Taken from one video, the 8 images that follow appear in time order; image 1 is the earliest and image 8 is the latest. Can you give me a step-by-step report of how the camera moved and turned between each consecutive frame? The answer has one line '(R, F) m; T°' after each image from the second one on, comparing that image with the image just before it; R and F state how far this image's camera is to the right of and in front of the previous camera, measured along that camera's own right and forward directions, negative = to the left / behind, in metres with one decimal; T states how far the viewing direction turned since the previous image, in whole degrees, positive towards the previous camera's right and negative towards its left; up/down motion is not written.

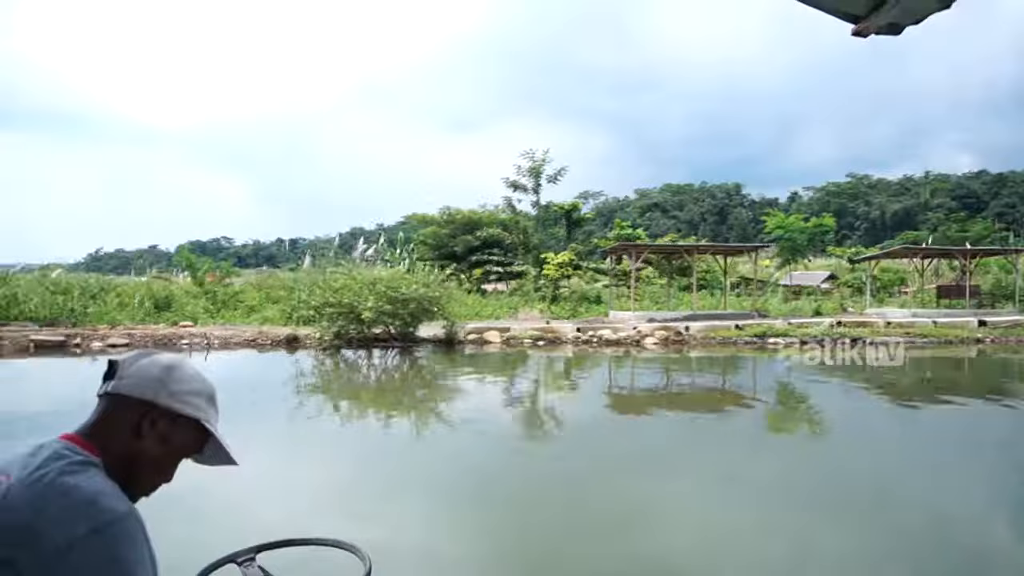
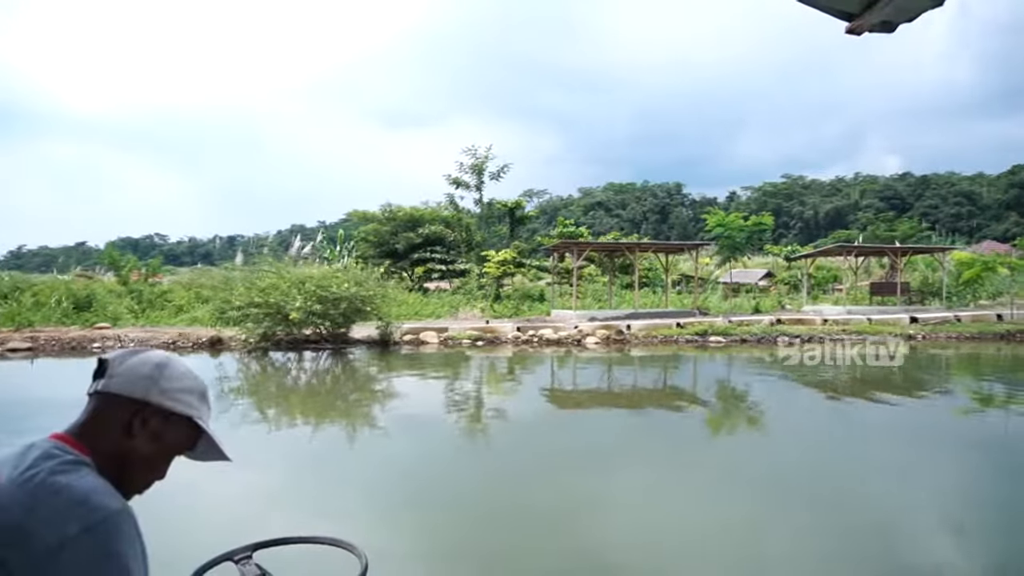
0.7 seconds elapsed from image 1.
(+0.1, +0.3) m; +4°
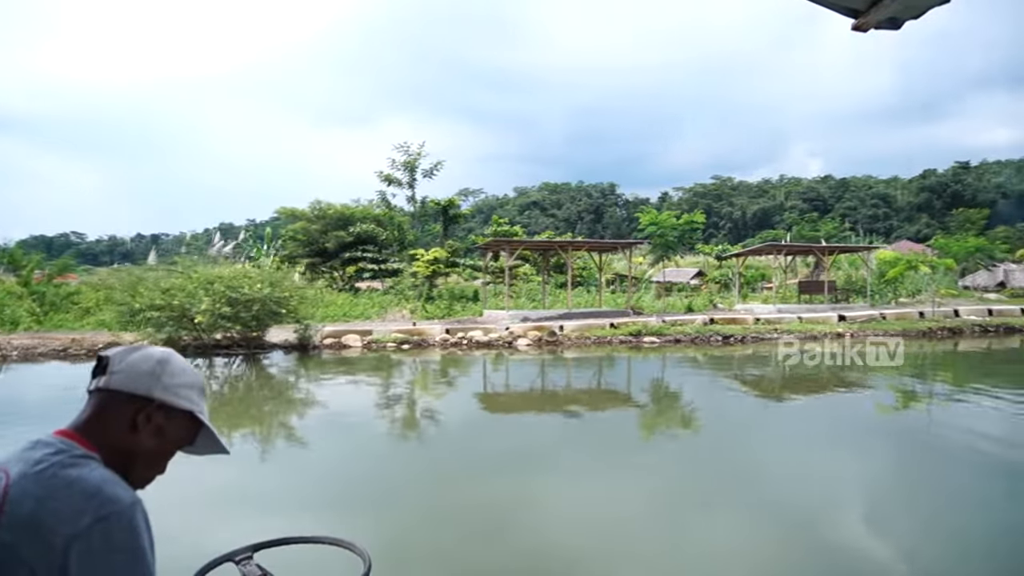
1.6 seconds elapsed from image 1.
(+0.1, +0.4) m; +5°
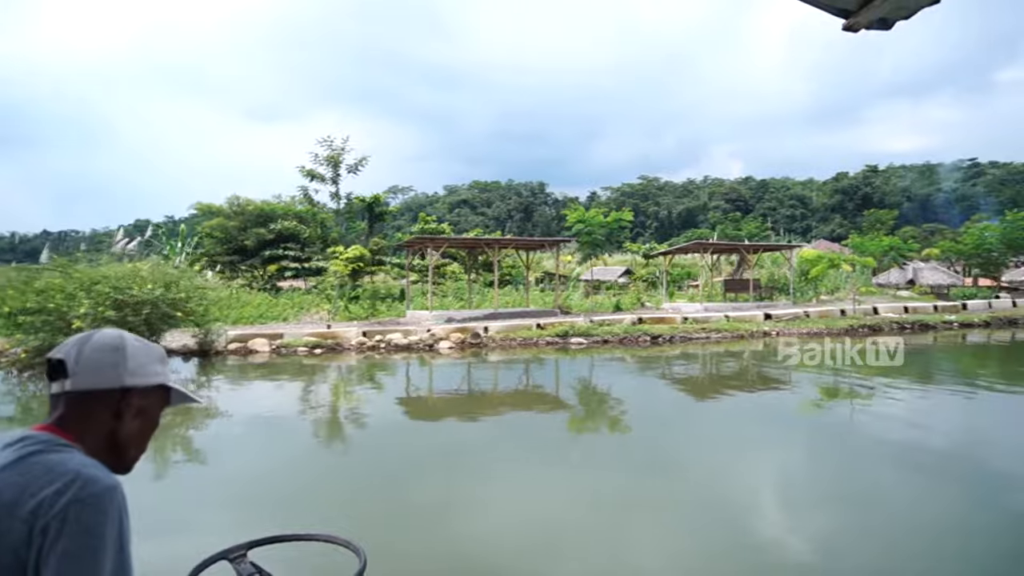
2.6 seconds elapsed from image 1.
(+0.1, +0.4) m; +5°
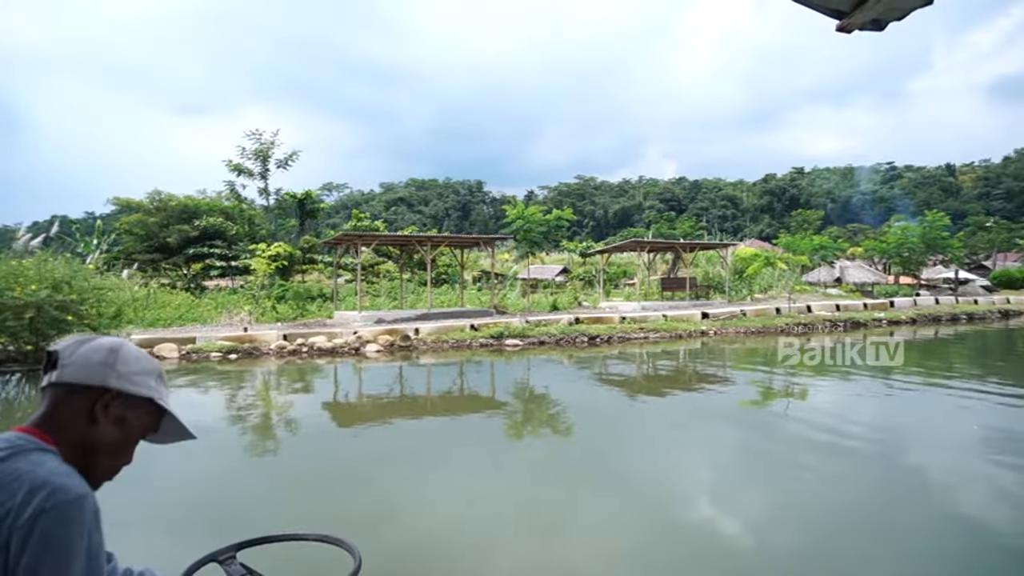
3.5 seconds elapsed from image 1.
(+0.1, +0.4) m; +5°
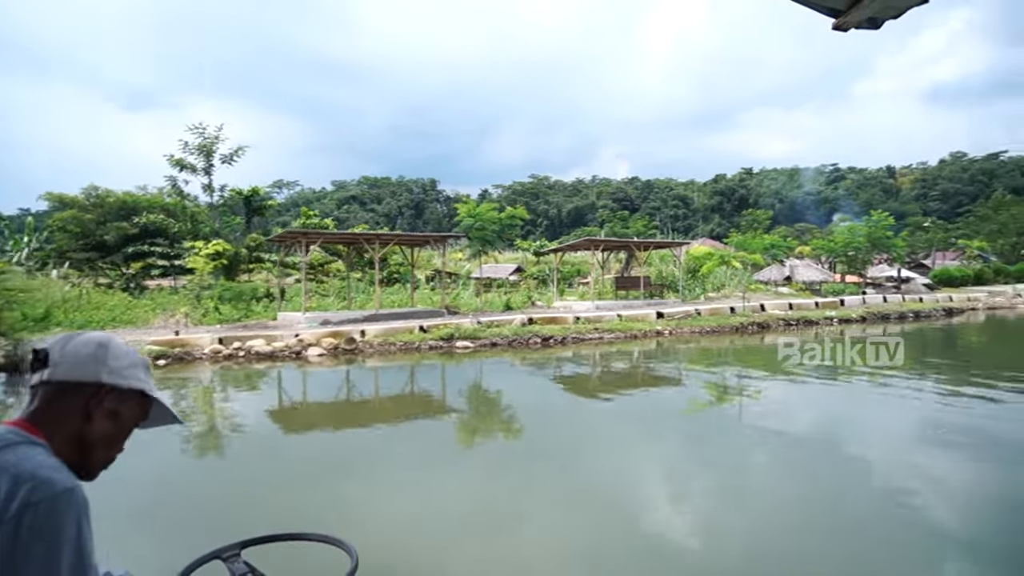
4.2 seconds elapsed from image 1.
(0.0, +0.3) m; +4°
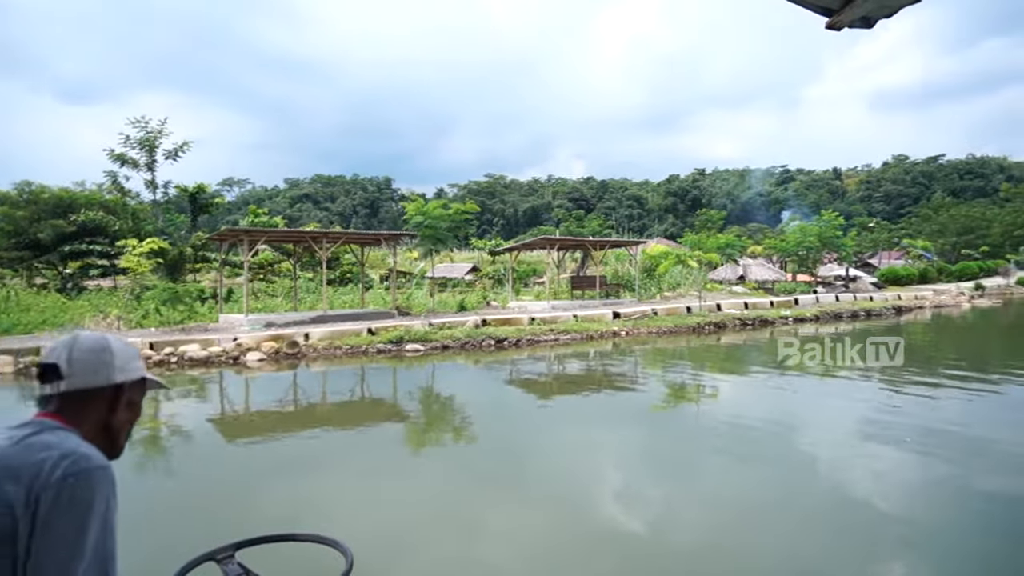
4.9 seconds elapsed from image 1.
(0.0, +0.3) m; +3°
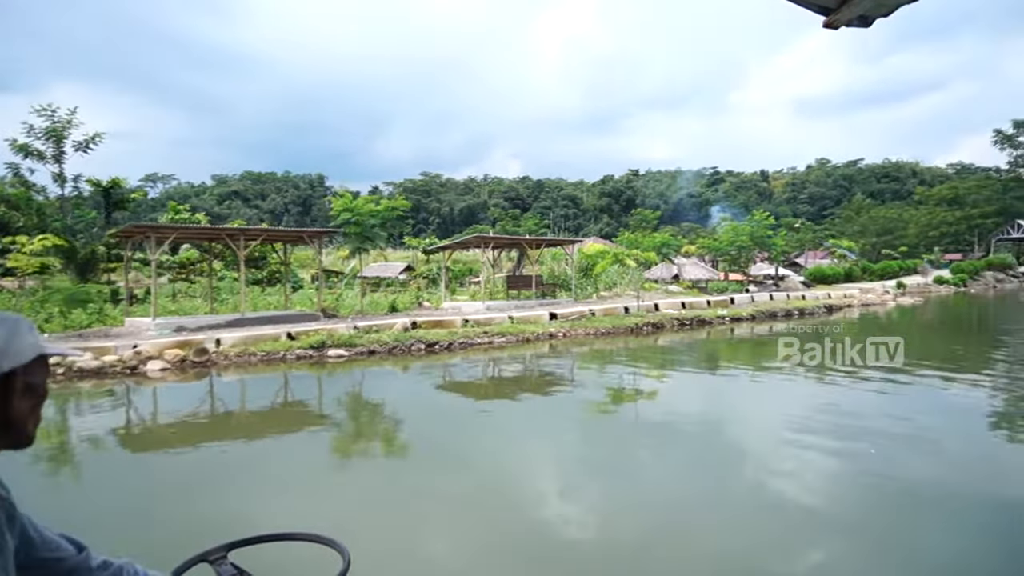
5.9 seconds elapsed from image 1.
(+0.1, +0.4) m; +5°
